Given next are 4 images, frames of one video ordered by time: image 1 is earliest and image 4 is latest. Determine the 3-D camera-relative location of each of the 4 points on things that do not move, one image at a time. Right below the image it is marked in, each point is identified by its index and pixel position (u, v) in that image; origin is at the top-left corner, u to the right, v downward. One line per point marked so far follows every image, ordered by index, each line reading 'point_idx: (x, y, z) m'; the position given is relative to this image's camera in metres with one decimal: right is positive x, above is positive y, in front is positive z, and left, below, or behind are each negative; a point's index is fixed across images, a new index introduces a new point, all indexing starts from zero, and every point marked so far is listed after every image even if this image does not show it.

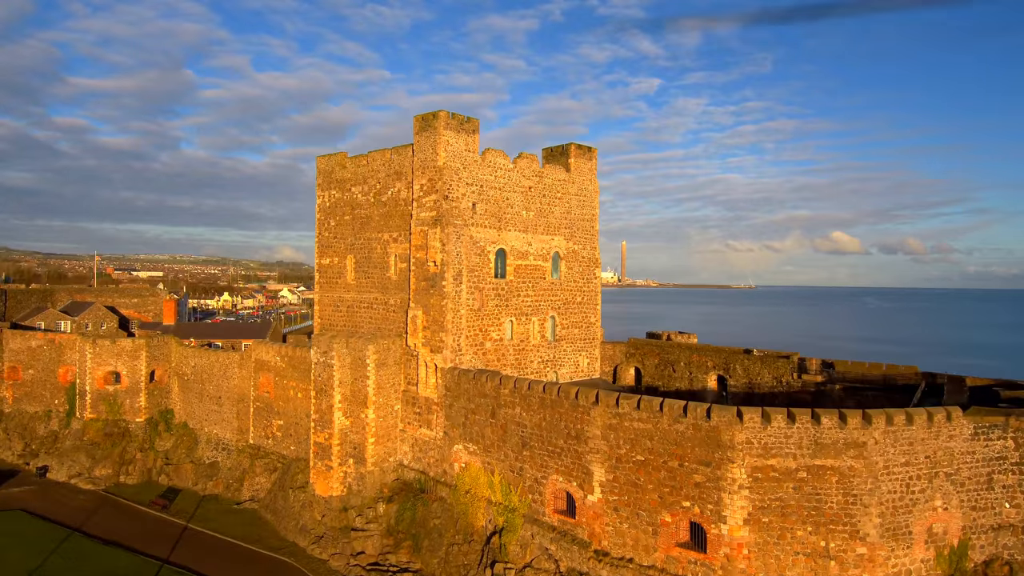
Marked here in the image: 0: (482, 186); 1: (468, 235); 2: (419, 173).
0: (-0.9, +2.9, +18.4) m
1: (-1.2, +1.4, +17.9) m
2: (-2.5, +3.1, +18.0) m
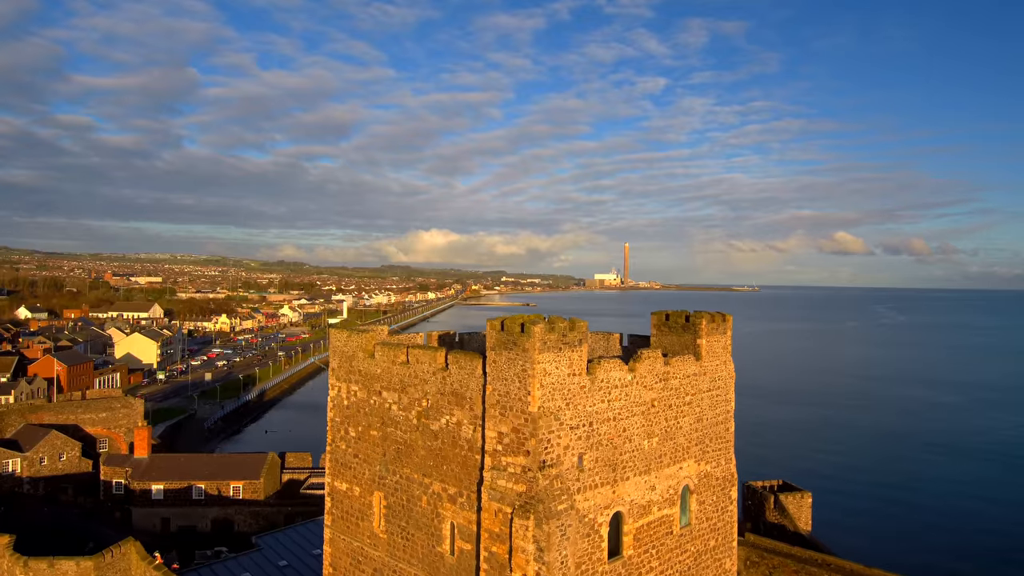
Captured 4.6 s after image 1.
0: (+1.4, -2.4, +11.6) m
1: (+1.0, -3.8, +11.1) m
2: (-0.3, -2.1, +11.2) m
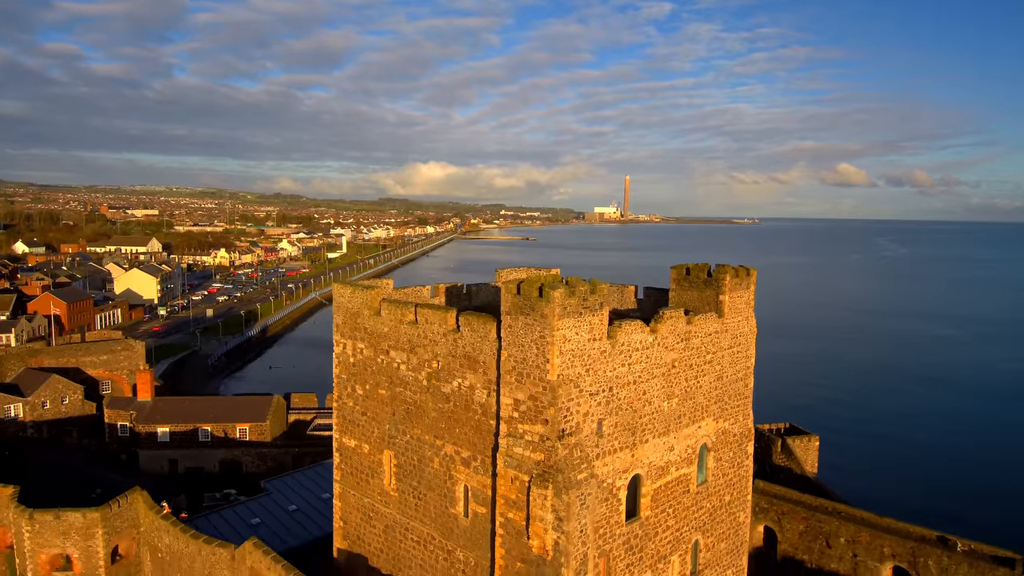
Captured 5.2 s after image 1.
0: (+1.7, -1.7, +11.1) m
1: (+1.3, -3.1, +10.7) m
2: (0.0, -1.4, +10.6) m
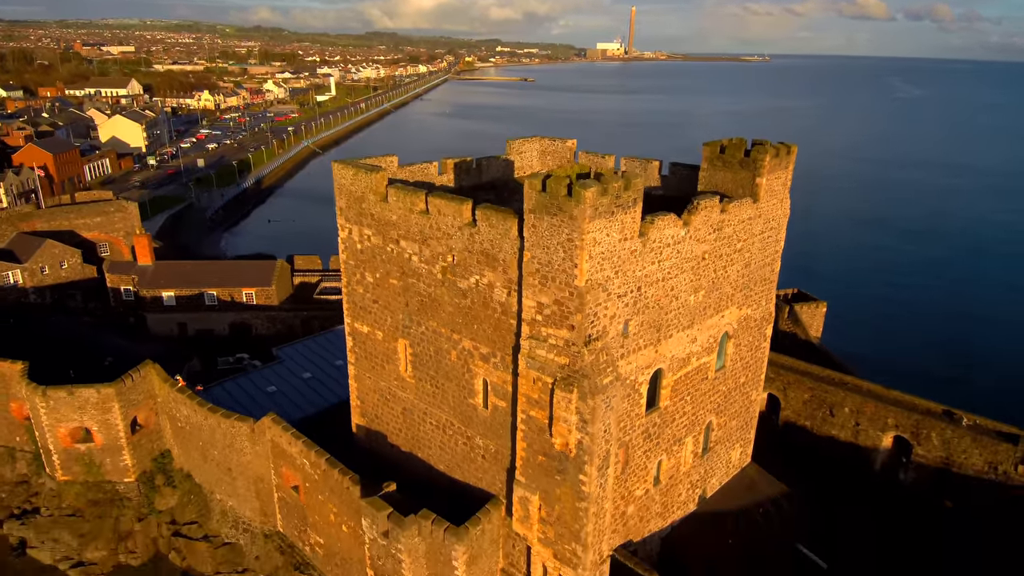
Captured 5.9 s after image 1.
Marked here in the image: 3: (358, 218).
0: (+2.0, 0.0, +10.5) m
1: (+1.7, -1.5, +10.5) m
2: (+0.4, +0.1, +10.0) m
3: (-3.0, +1.4, +13.0) m
